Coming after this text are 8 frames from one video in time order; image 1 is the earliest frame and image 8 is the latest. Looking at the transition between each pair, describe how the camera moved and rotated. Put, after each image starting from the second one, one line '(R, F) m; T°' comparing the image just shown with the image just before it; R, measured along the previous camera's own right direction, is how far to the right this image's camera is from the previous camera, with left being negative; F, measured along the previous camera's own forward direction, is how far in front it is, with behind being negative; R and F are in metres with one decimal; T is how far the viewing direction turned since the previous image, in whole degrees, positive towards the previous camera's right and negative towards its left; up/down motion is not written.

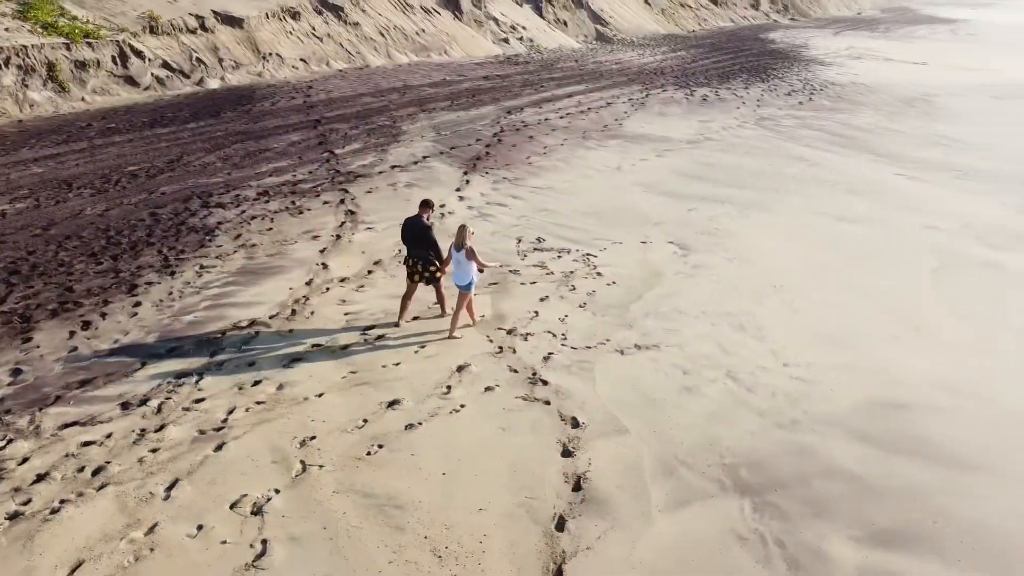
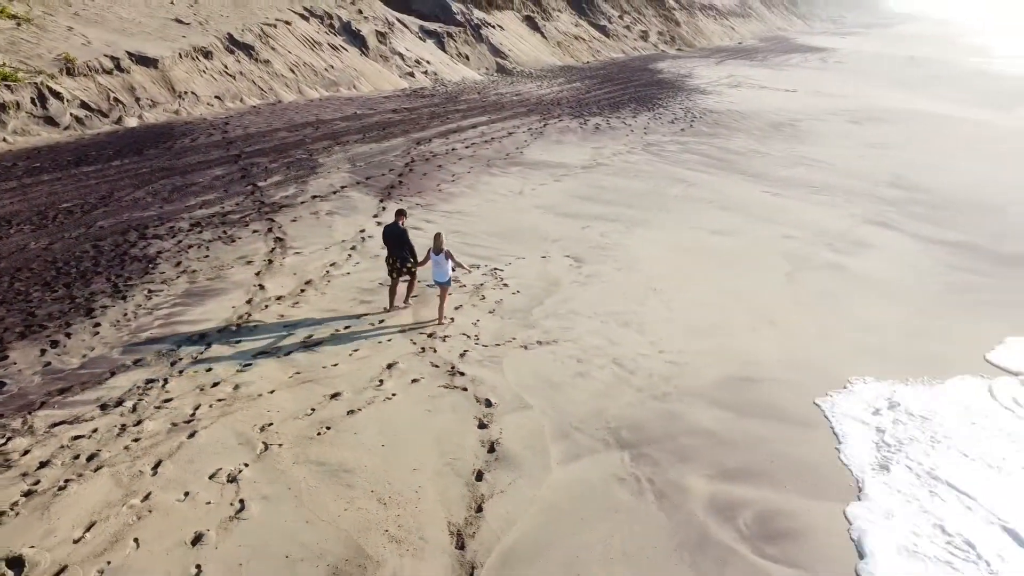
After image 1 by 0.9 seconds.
(-0.1, -1.1) m; +6°
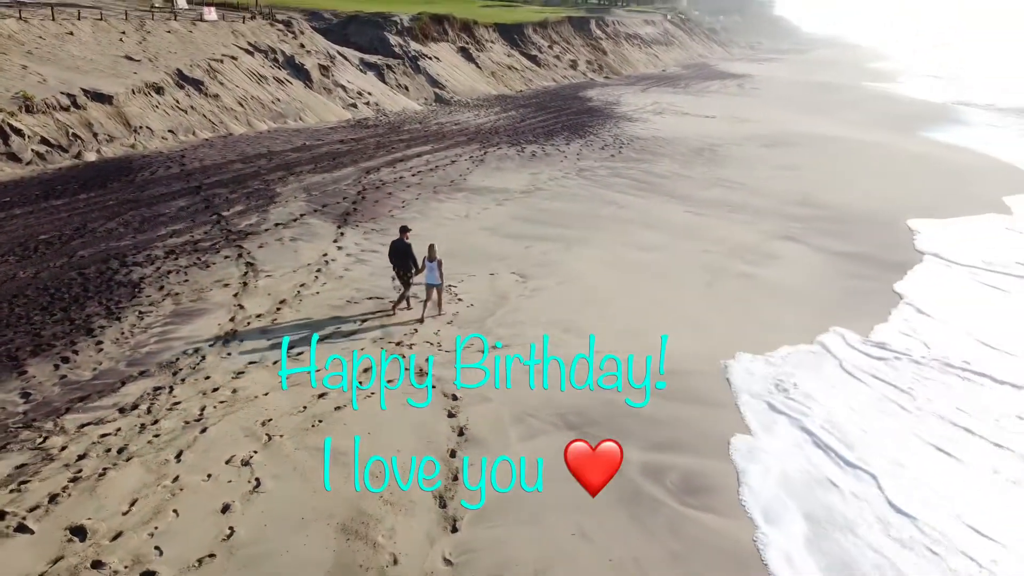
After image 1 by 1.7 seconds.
(-0.2, -1.1) m; +5°
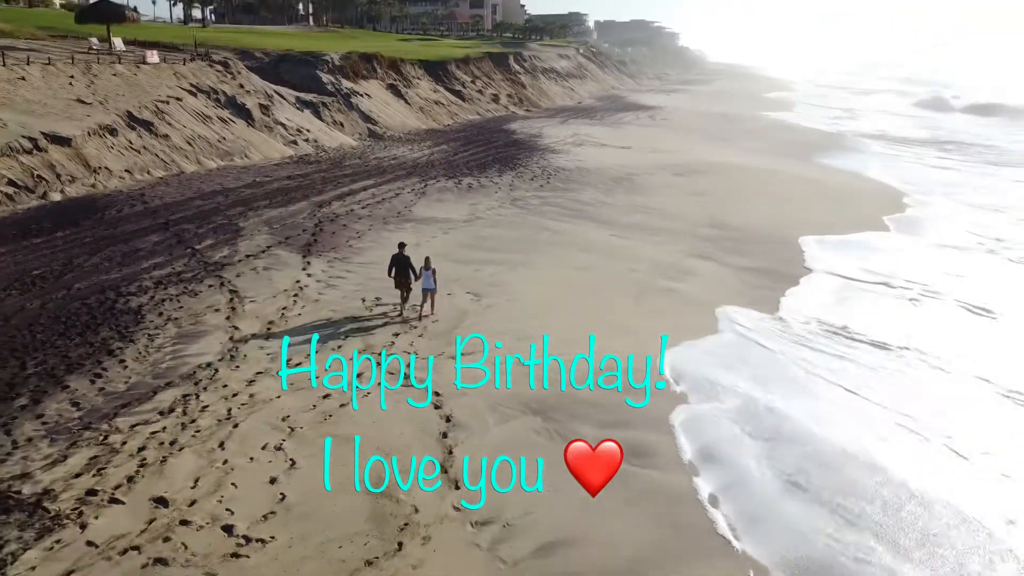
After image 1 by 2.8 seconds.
(-0.5, -1.5) m; +6°
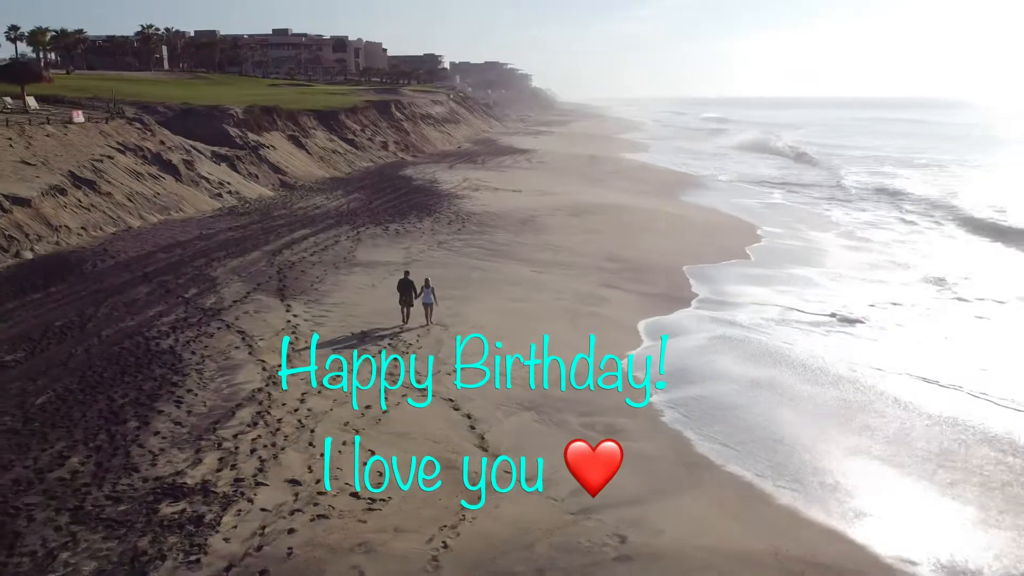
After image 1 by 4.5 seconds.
(-1.8, -2.4) m; +10°
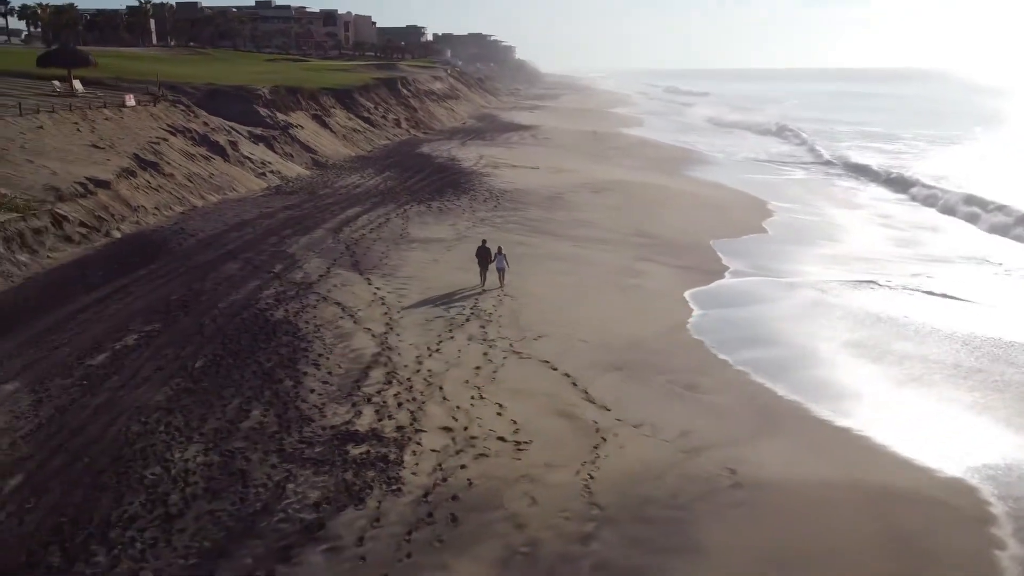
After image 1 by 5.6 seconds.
(-1.7, -1.4) m; +1°
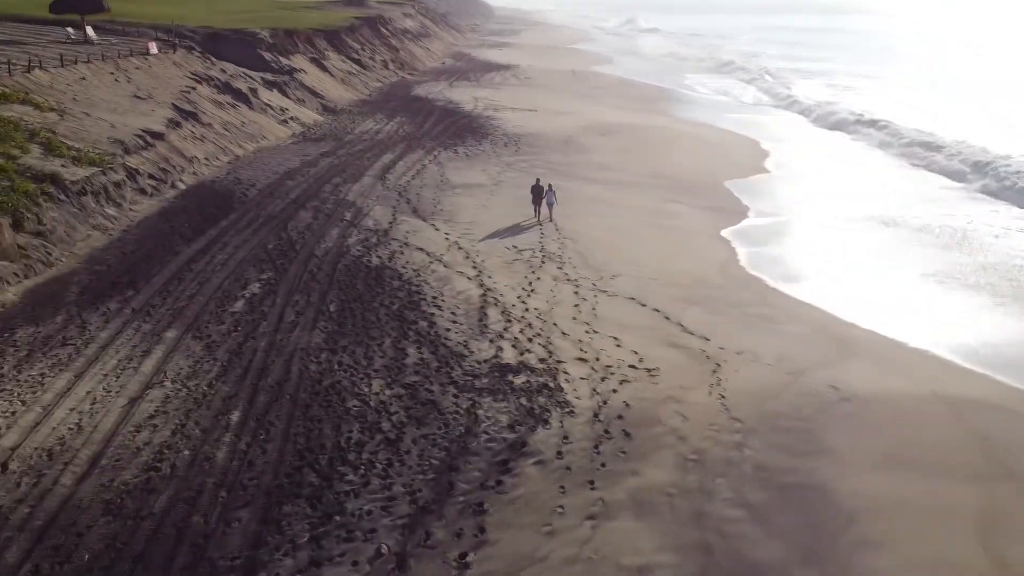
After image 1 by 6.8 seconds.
(-2.4, -1.1) m; +4°
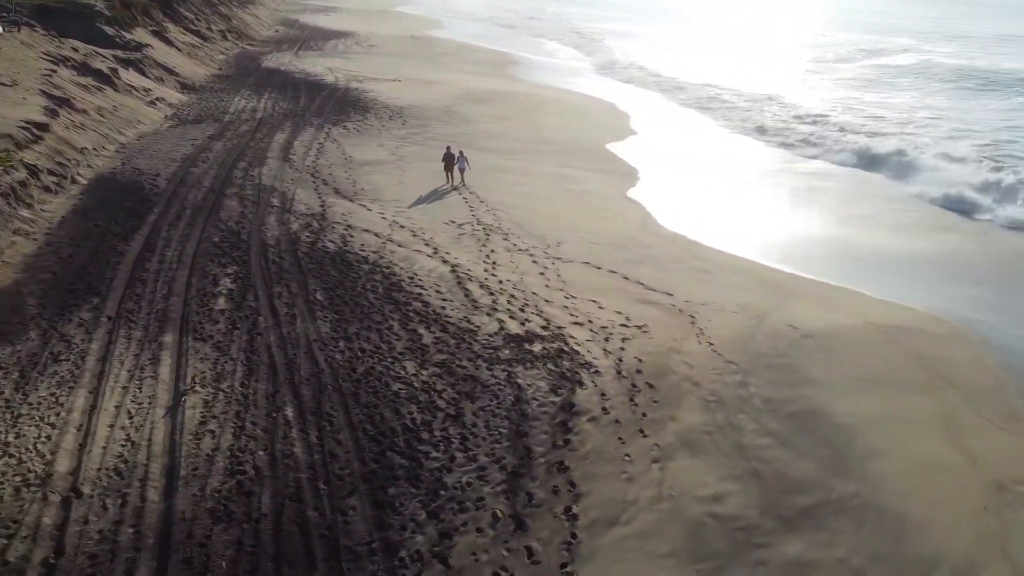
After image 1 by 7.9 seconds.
(-2.5, -0.4) m; +12°
